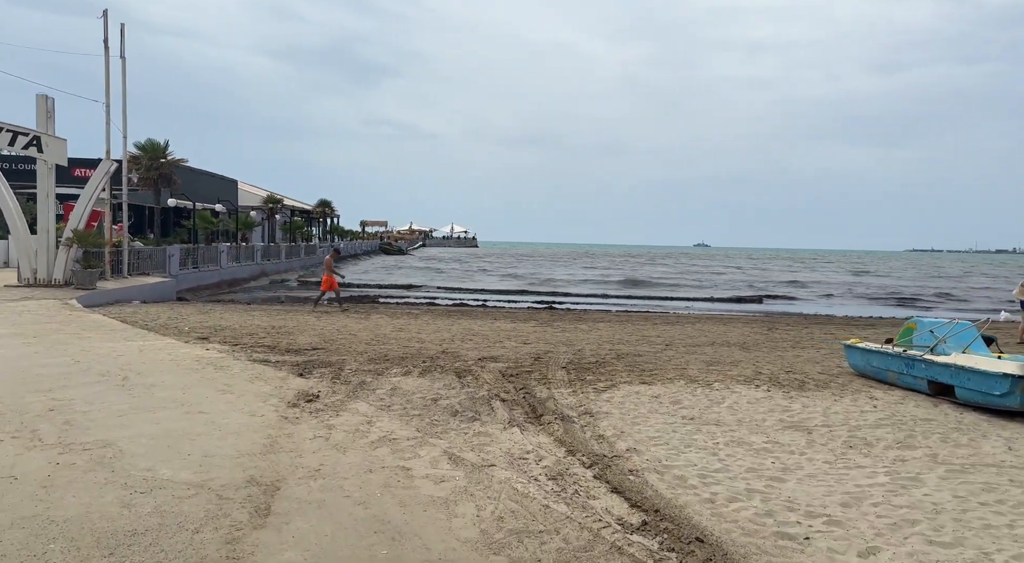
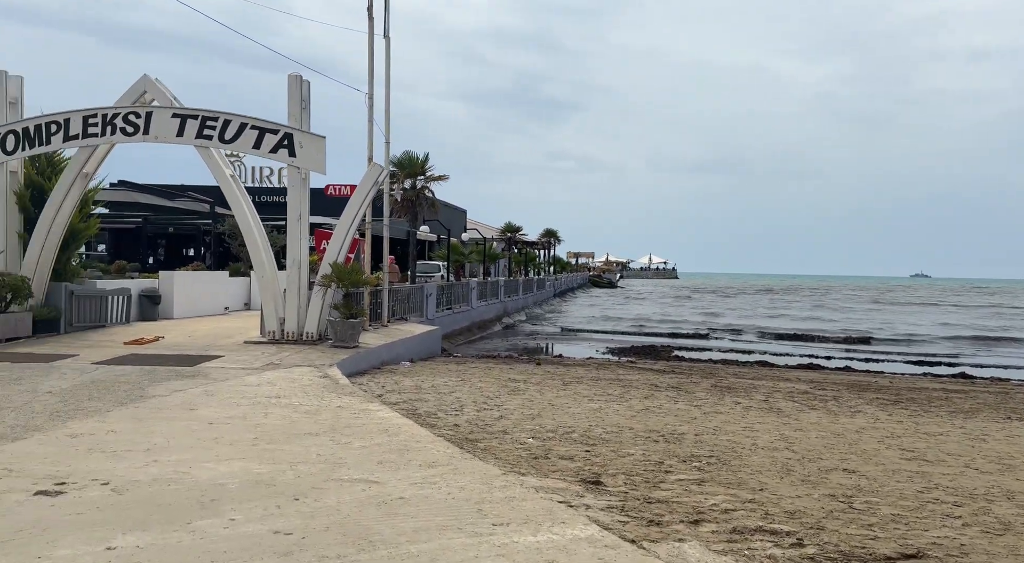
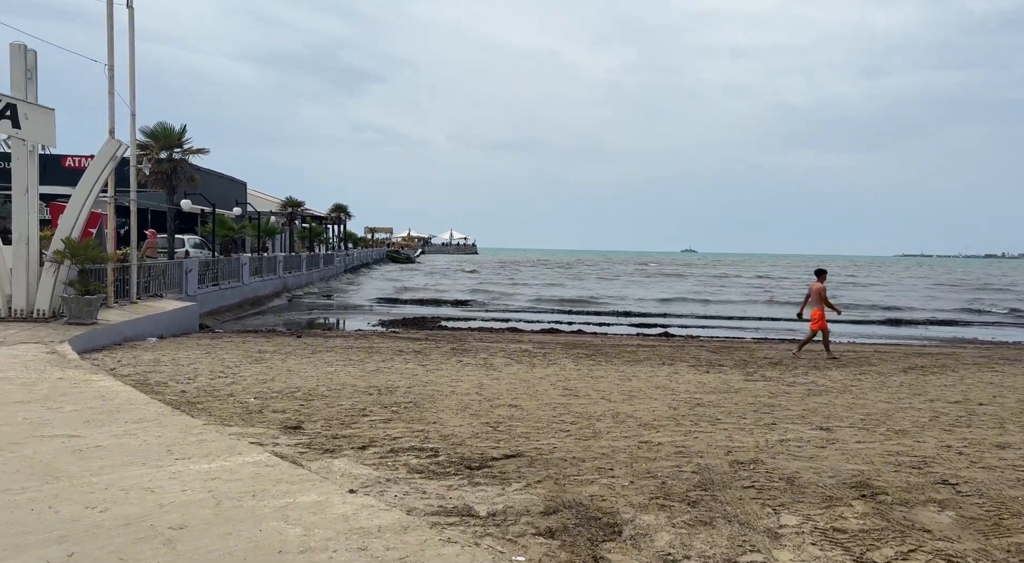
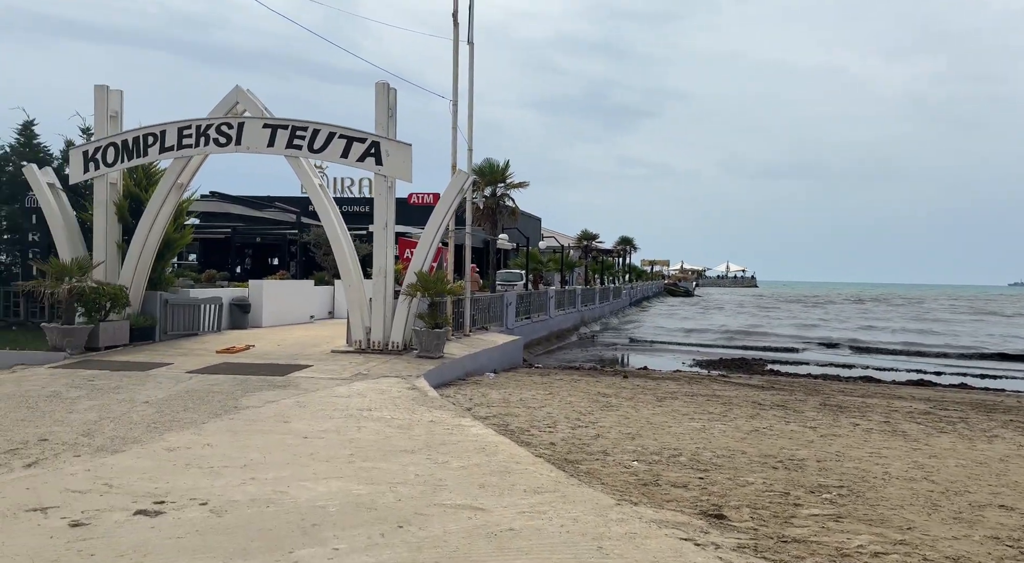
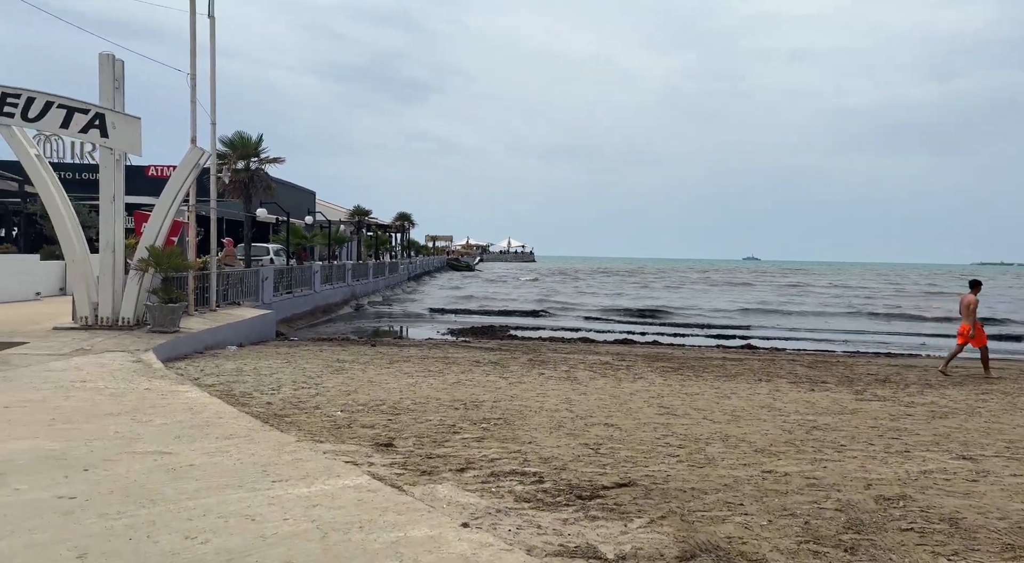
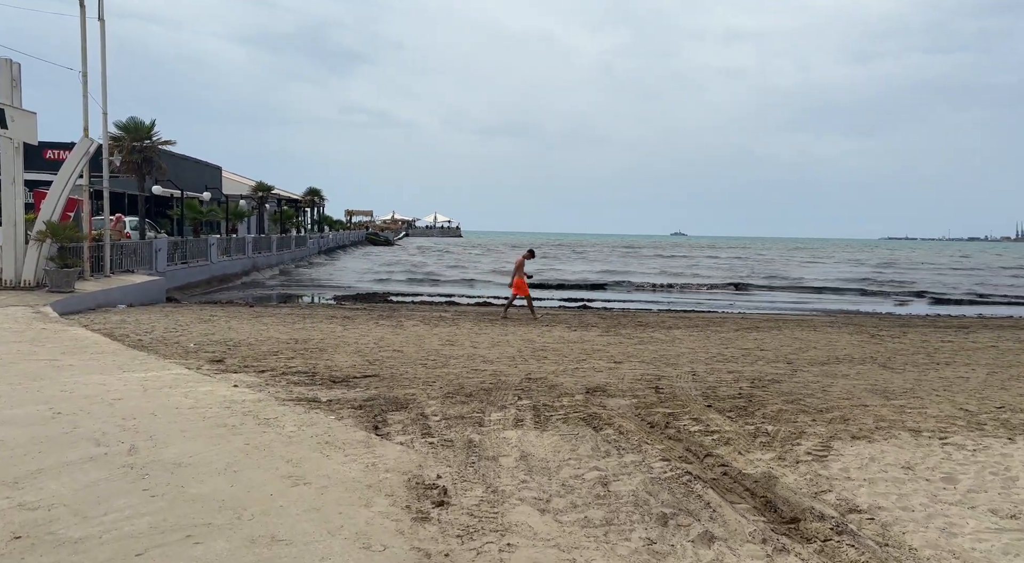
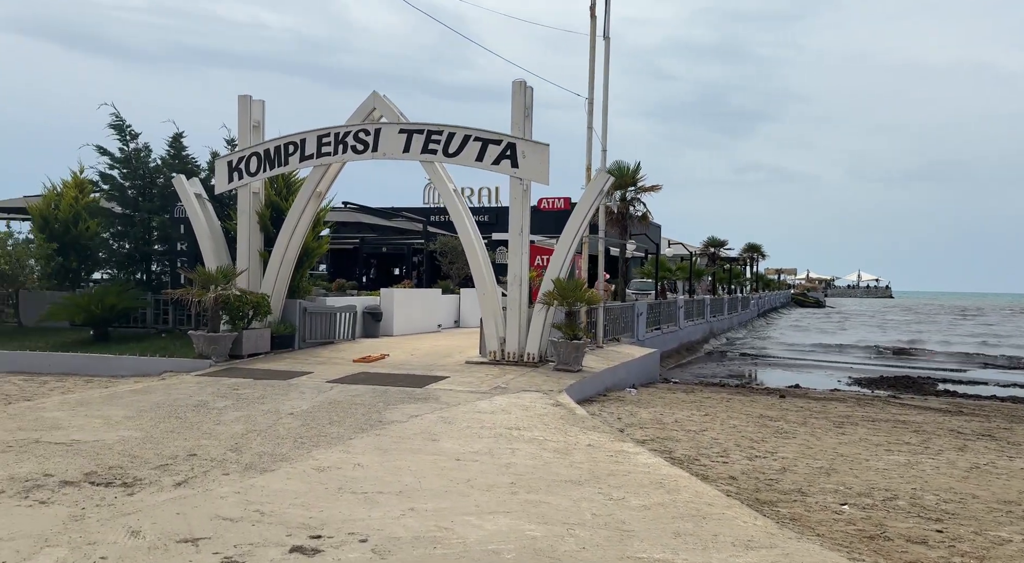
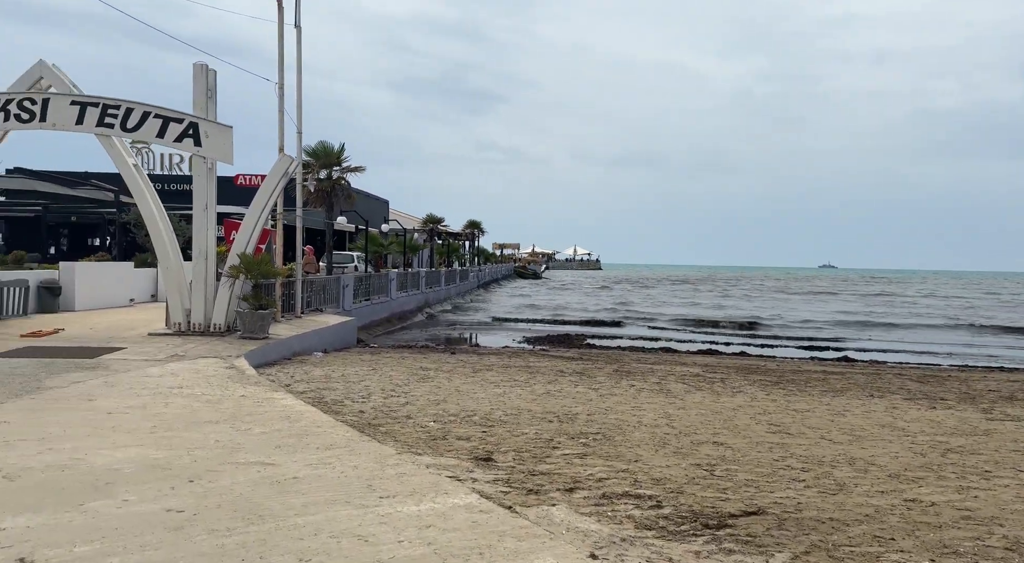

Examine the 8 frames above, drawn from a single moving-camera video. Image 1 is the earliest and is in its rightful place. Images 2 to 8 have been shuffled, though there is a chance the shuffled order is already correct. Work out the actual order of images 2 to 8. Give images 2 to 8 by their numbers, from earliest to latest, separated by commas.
6, 3, 5, 8, 2, 4, 7
